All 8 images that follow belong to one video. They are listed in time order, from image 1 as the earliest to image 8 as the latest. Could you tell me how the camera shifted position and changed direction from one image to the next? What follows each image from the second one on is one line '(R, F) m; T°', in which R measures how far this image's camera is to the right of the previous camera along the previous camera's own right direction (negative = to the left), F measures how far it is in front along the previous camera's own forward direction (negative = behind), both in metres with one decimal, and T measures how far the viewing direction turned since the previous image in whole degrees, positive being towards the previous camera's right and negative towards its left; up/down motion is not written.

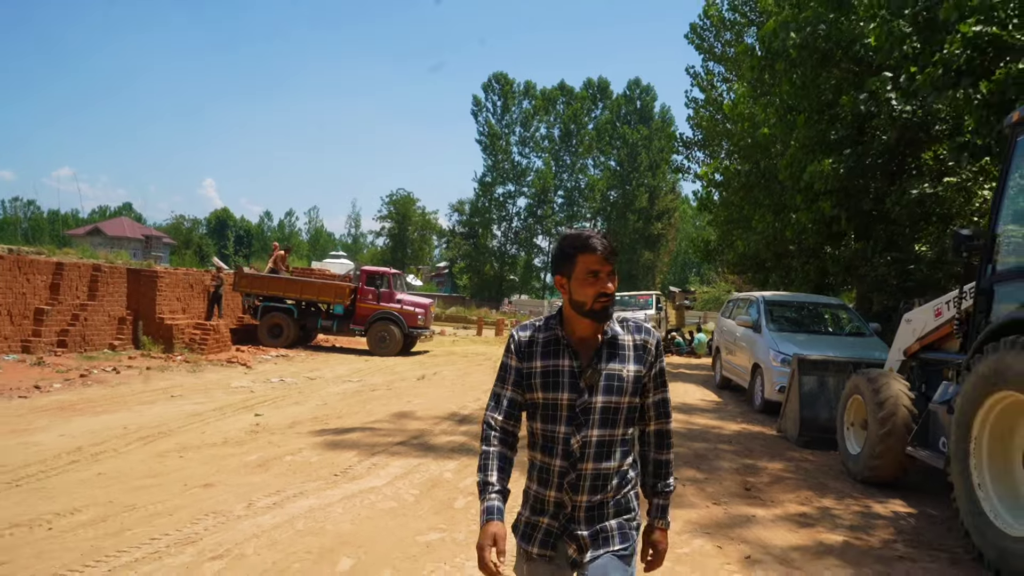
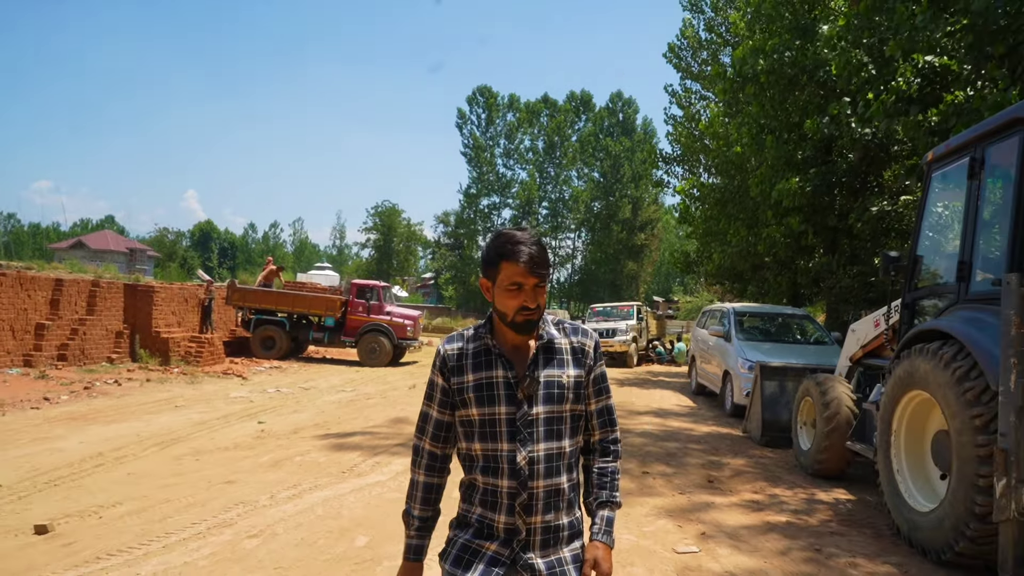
(0.0, -0.7) m; +1°
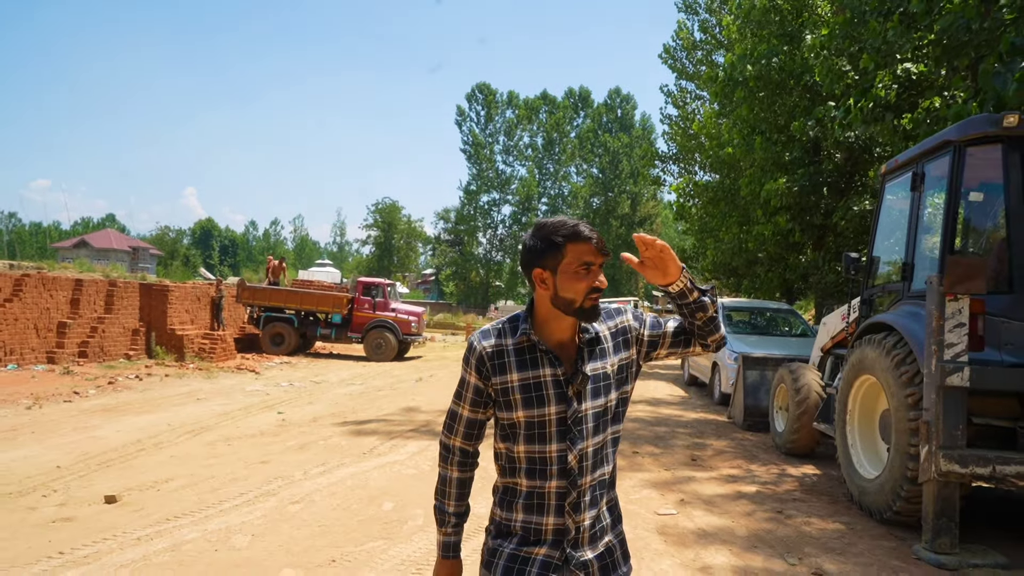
(0.0, -0.7) m; 0°
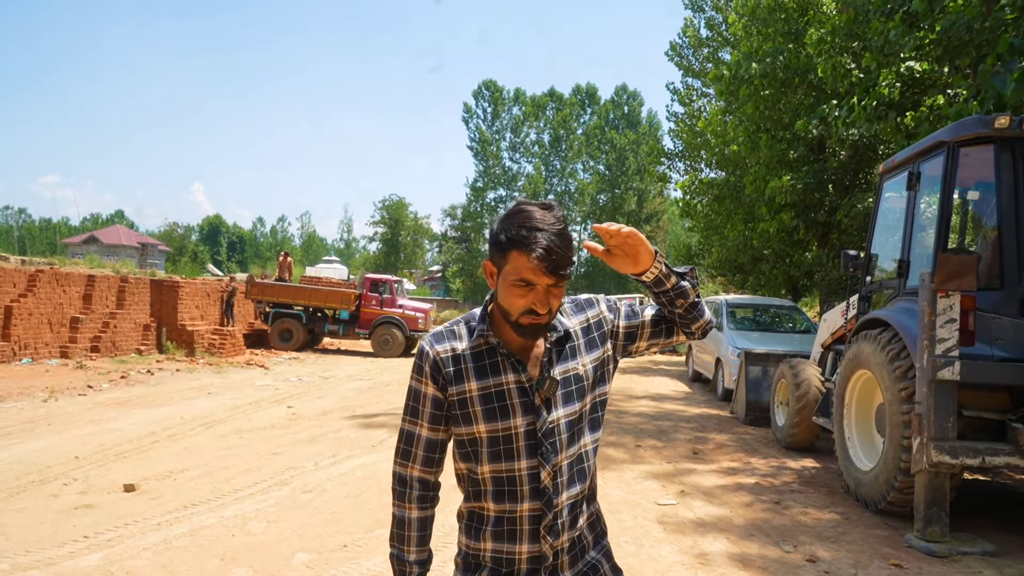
(0.0, -0.2) m; -1°
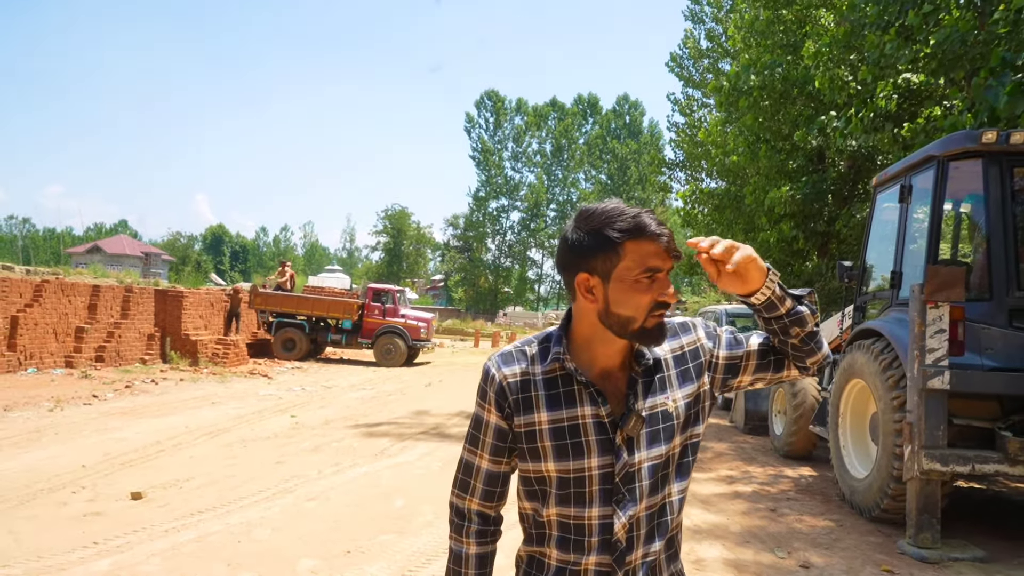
(0.0, -0.1) m; 0°
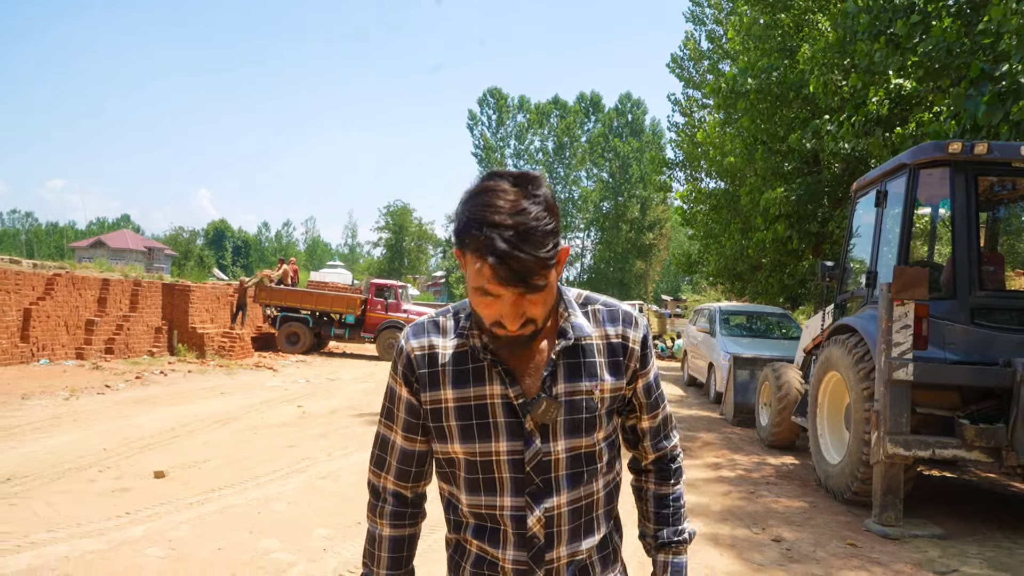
(0.0, -0.4) m; 0°
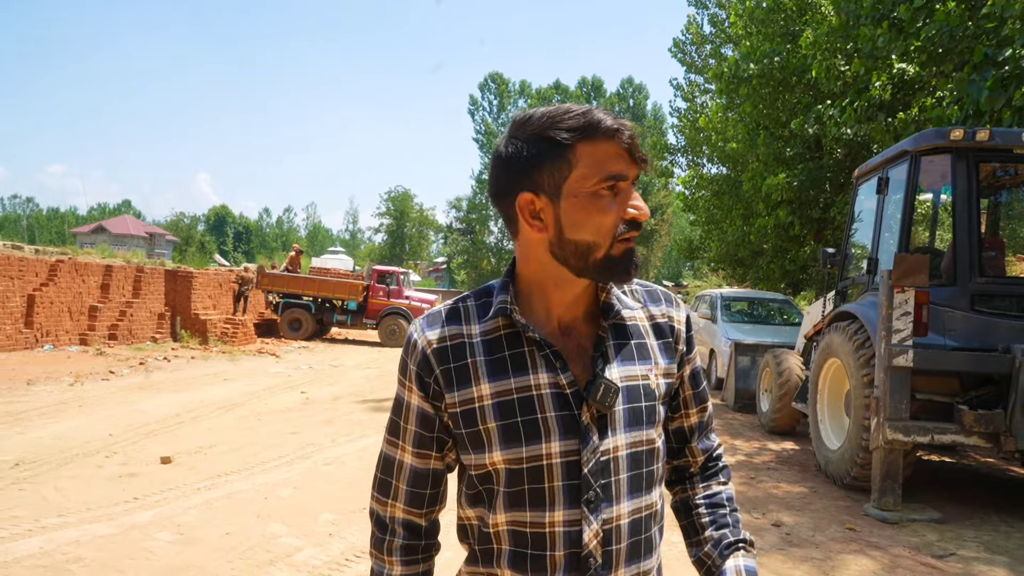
(0.0, 0.0) m; 0°
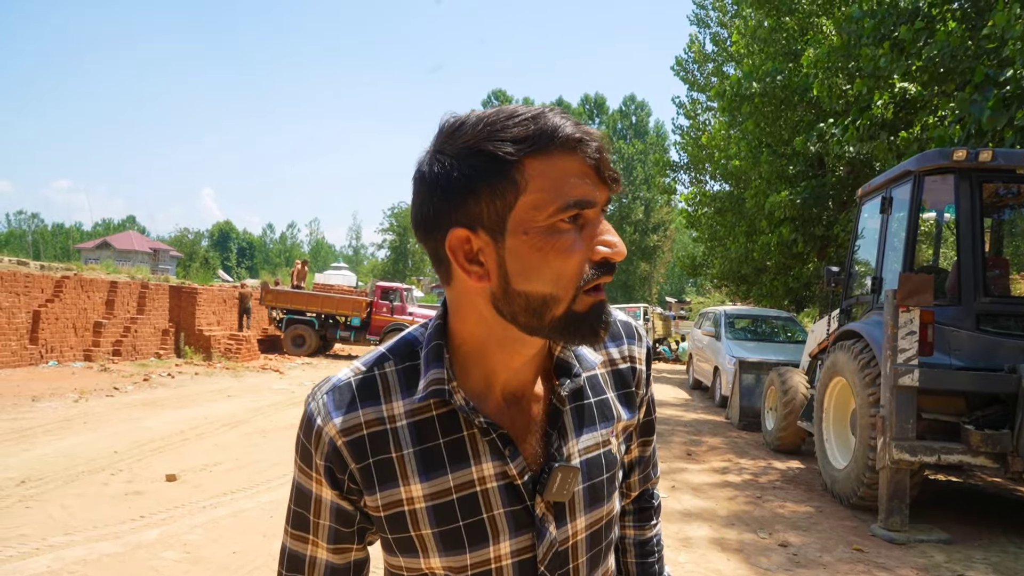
(0.0, 0.0) m; 0°
